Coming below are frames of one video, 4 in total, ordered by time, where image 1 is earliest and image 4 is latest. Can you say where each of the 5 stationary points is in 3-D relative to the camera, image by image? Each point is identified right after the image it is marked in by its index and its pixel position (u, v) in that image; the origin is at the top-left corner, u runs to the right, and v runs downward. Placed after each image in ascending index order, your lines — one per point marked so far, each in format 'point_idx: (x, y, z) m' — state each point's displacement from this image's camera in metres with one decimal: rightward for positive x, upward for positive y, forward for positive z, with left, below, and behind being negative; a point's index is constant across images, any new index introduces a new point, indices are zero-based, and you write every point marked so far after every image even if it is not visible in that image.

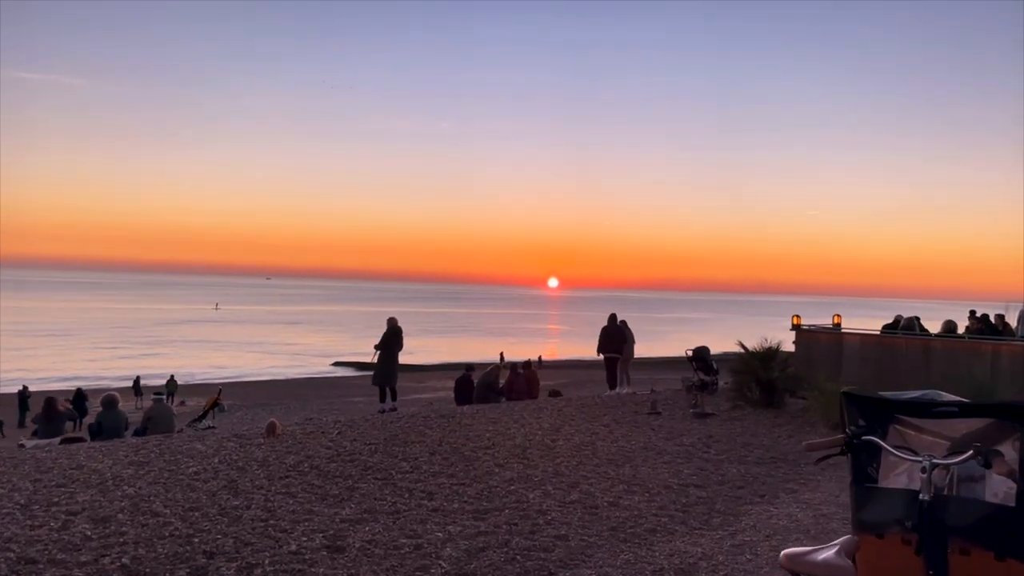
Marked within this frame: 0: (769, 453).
0: (+3.0, -1.9, +10.5) m
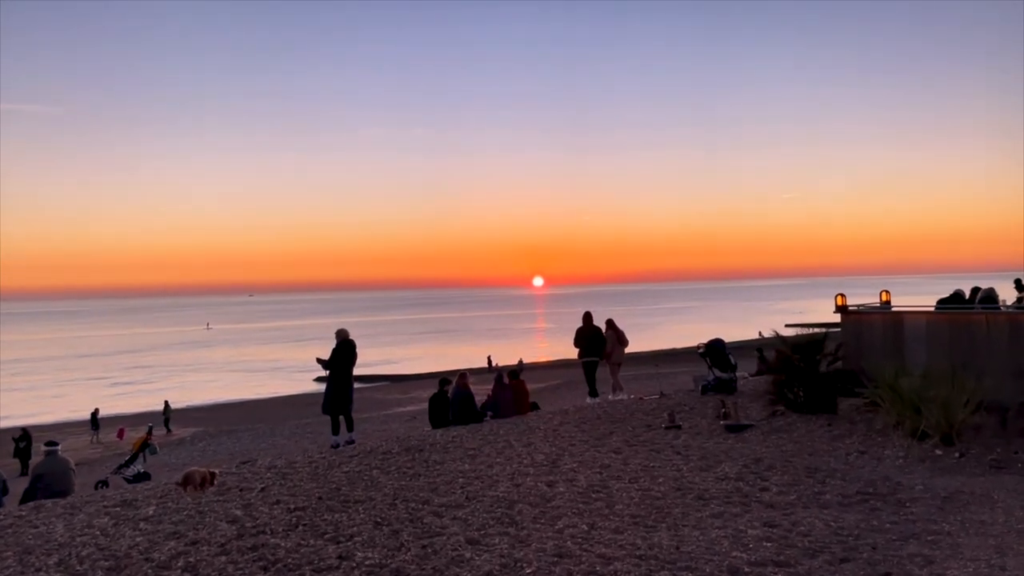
0: (+2.9, -1.6, +7.6) m
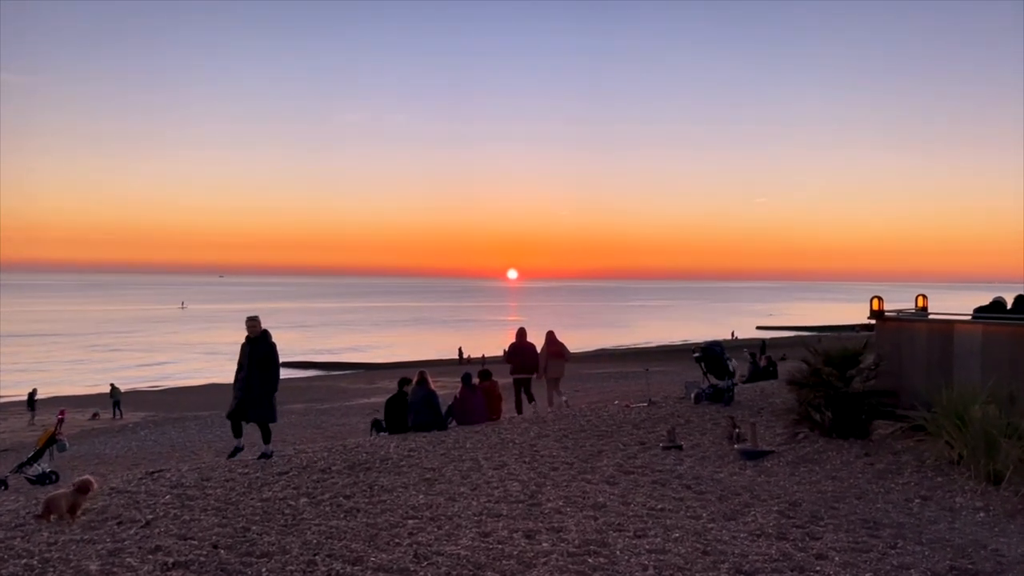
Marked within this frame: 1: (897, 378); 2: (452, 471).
0: (+2.6, -1.6, +5.6) m
1: (+4.2, -1.0, +9.9) m
2: (-0.6, -1.7, +8.4) m
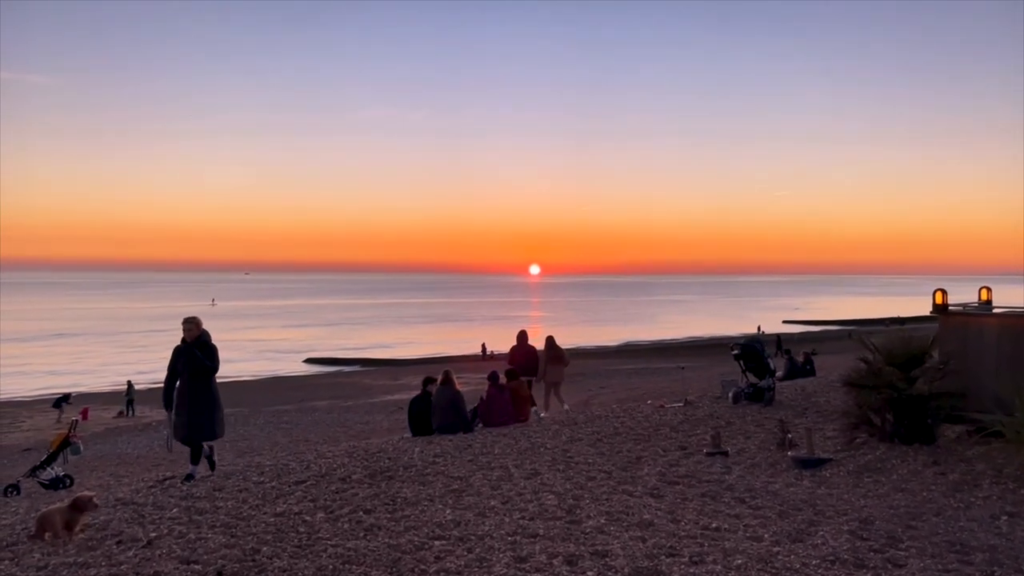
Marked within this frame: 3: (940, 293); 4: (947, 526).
0: (+2.9, -1.6, +4.9) m
1: (+4.6, -0.9, +9.1) m
2: (-0.3, -1.7, +7.8) m
3: (+4.4, -0.1, +9.3) m
4: (+2.9, -1.6, +6.2) m
